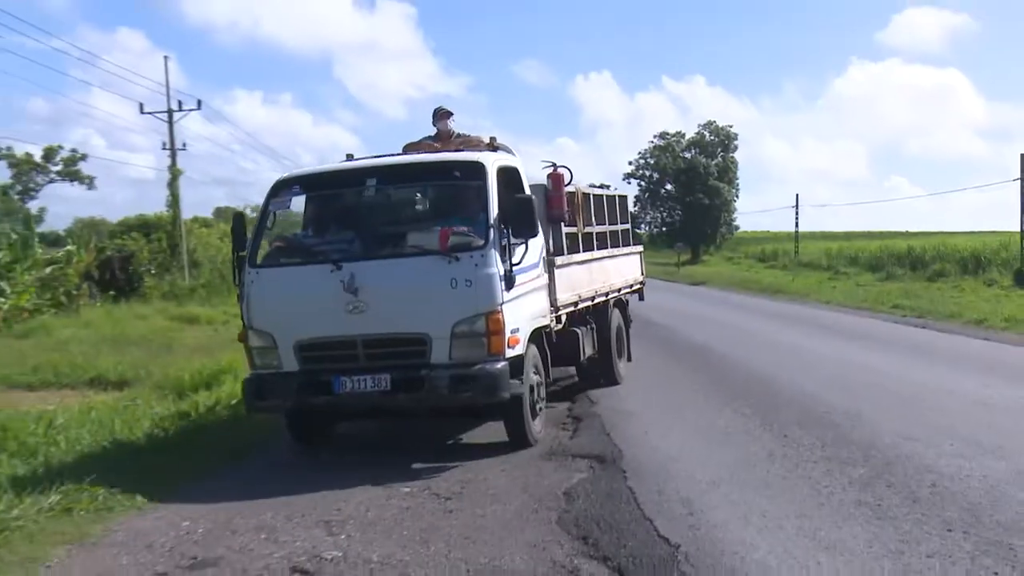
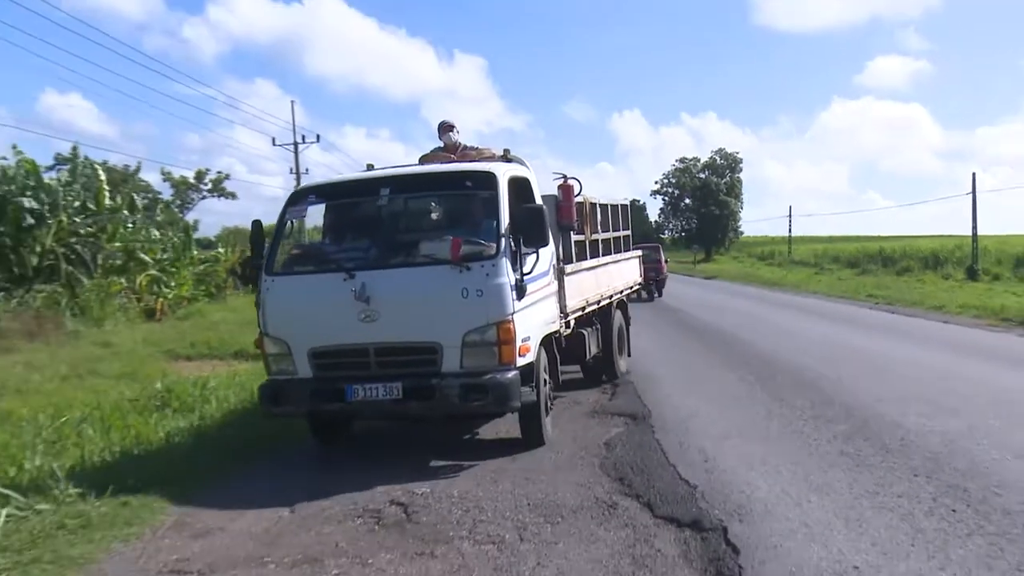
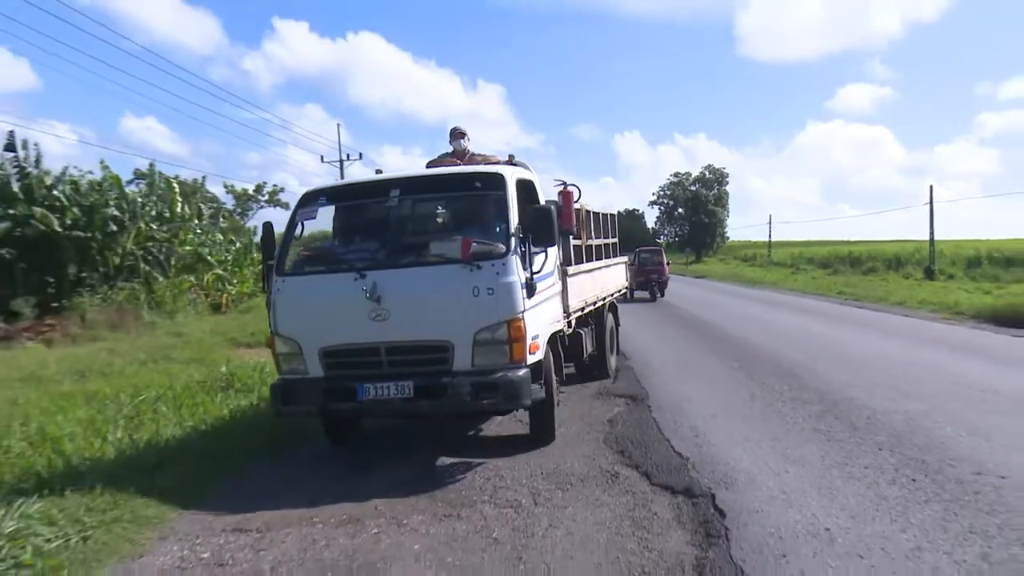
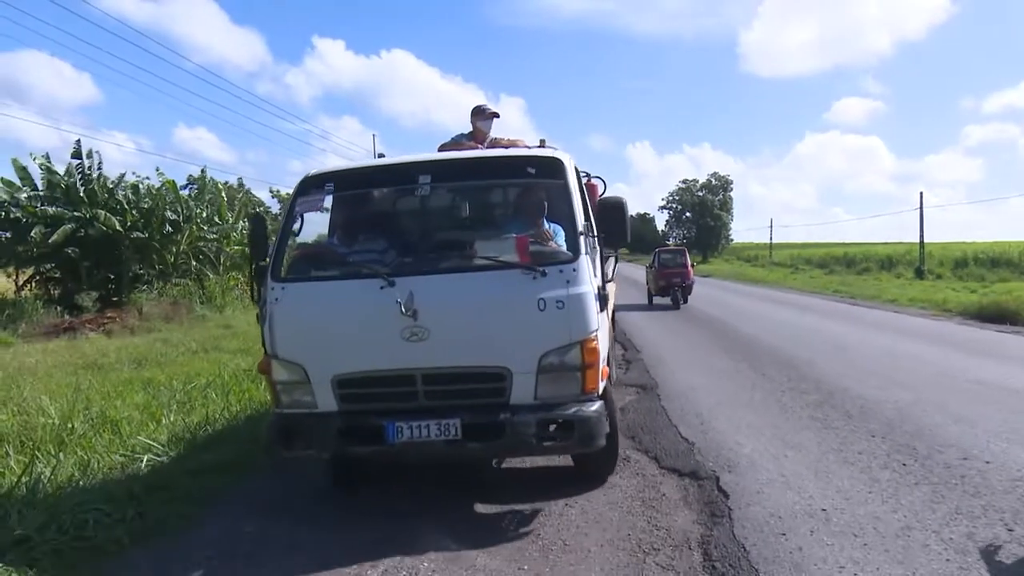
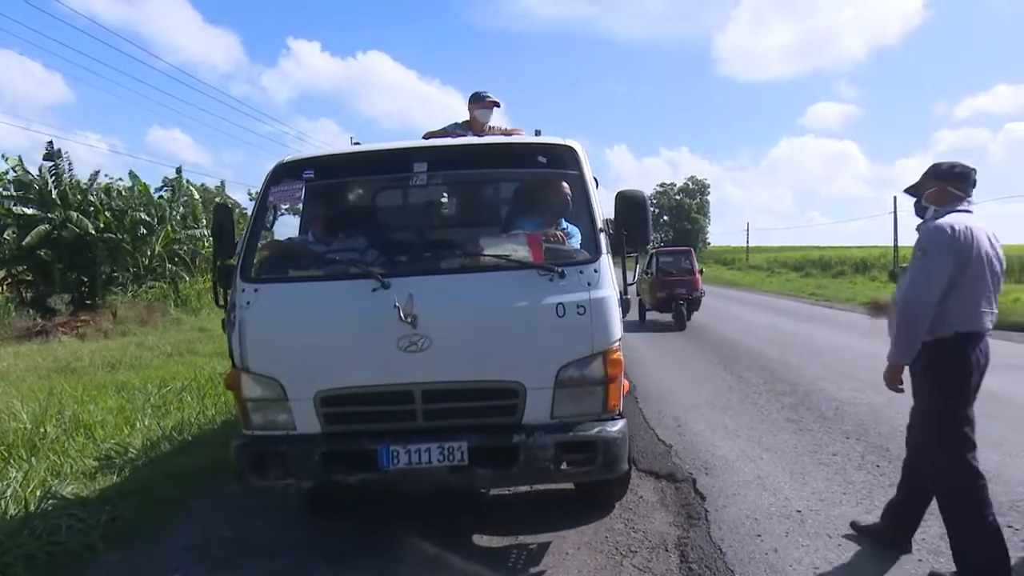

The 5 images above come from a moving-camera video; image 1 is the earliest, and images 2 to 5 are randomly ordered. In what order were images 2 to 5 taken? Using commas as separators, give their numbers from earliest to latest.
2, 3, 4, 5
